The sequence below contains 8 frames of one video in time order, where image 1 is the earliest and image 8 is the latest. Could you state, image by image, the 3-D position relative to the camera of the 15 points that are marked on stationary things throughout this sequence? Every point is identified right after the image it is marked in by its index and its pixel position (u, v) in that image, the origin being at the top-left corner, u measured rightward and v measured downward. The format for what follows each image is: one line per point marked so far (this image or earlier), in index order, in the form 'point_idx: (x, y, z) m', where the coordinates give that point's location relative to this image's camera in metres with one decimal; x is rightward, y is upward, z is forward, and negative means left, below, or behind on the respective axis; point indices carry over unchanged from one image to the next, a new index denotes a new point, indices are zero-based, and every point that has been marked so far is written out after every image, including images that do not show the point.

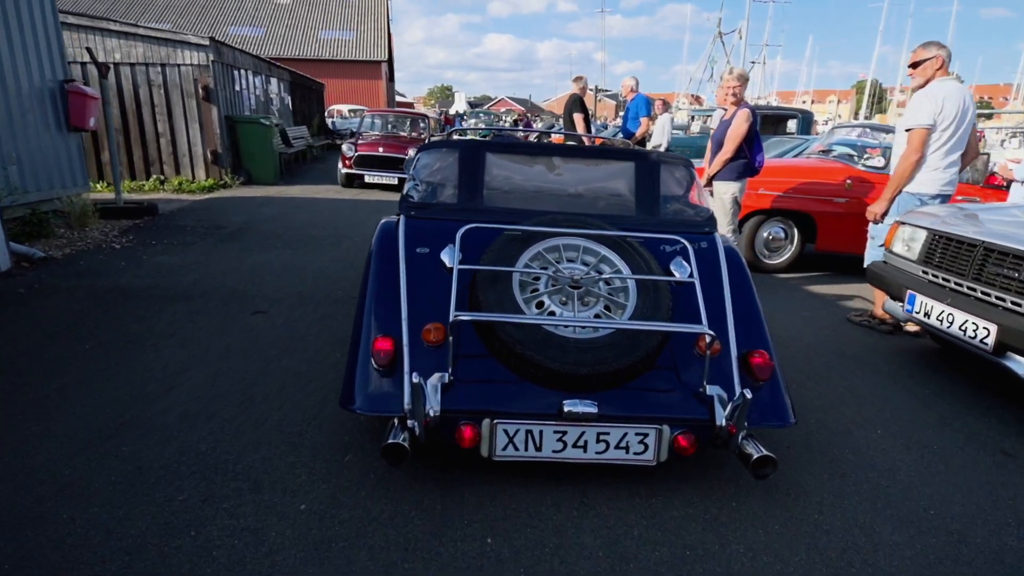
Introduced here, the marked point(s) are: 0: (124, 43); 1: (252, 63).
0: (-7.3, +4.7, +9.9) m
1: (-7.0, +6.1, +13.8) m
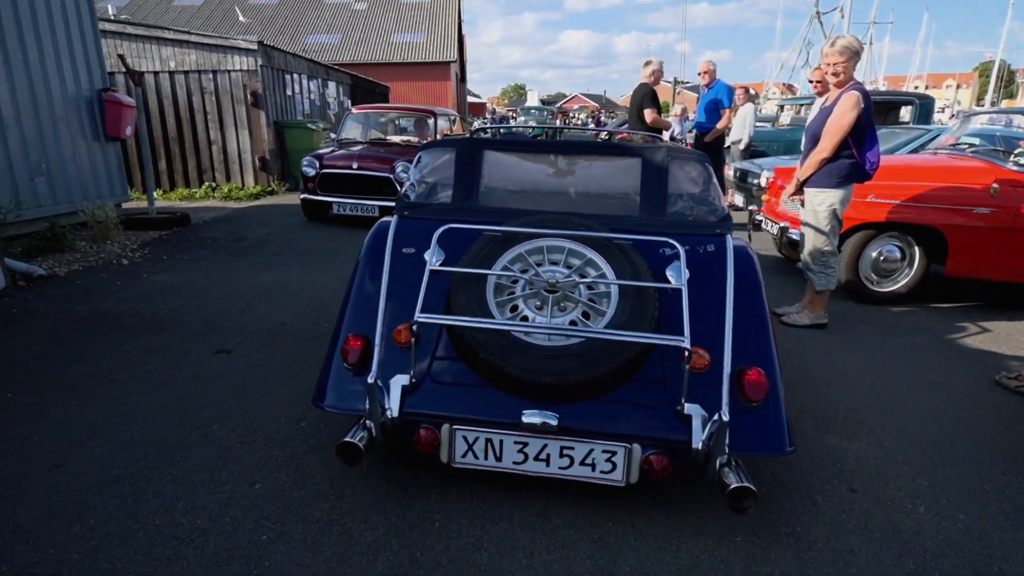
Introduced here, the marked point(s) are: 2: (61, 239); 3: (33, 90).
0: (-6.5, +4.4, +9.6) m
1: (-5.6, +5.8, +13.4) m
2: (-4.8, +0.5, +5.6) m
3: (-5.2, +2.3, +5.8) m
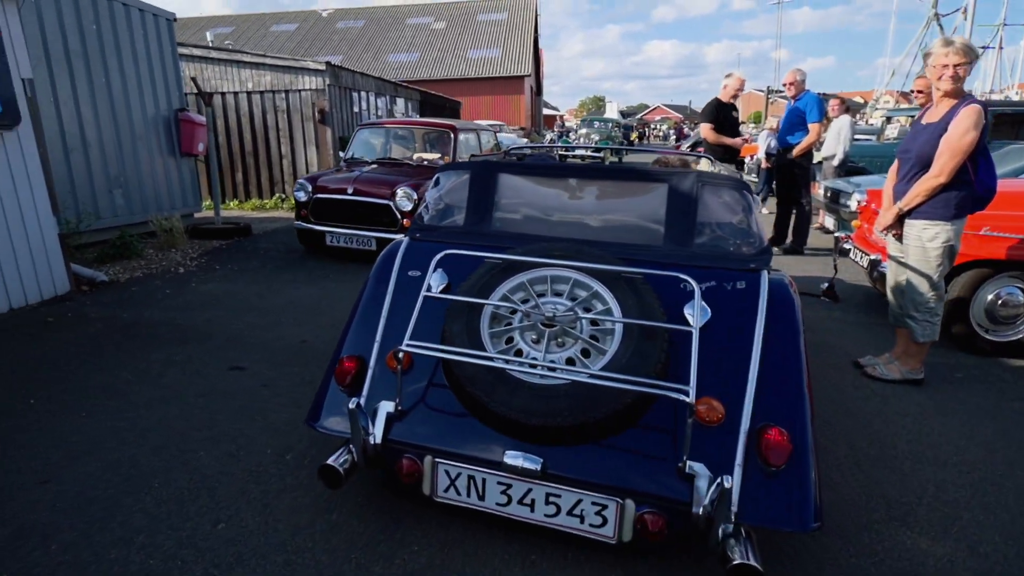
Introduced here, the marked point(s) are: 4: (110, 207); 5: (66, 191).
0: (-5.4, +4.3, +10.1) m
1: (-3.9, +5.5, +13.8) m
2: (-4.5, +0.4, +5.9) m
3: (-4.8, +2.2, +6.1) m
4: (-4.8, +0.9, +6.1) m
5: (-5.0, +1.0, +5.6) m
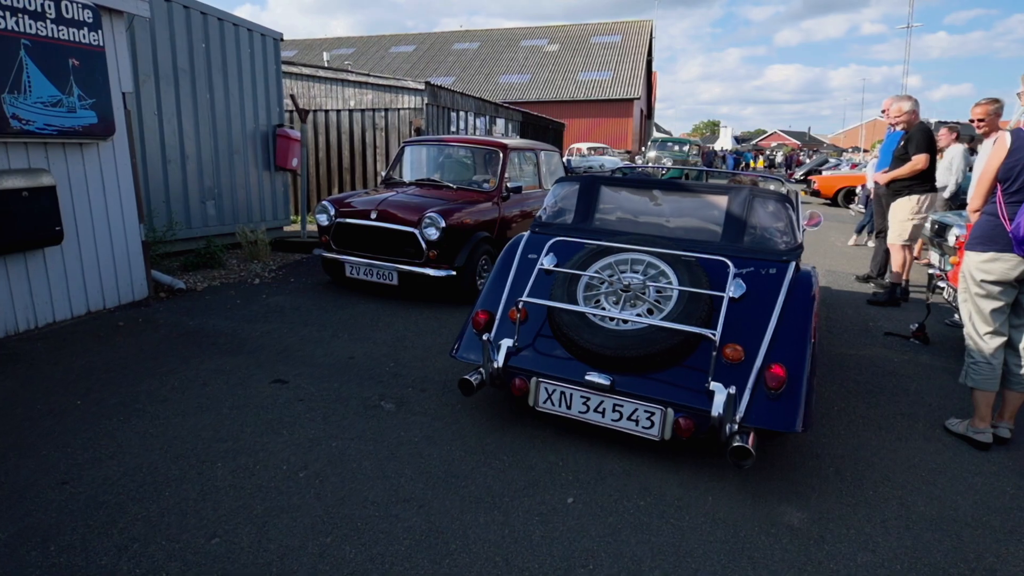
0: (-3.5, +4.2, +10.7) m
1: (-1.2, +5.1, +14.1) m
2: (-3.7, +0.4, +6.3) m
3: (-3.8, +2.2, +6.6) m
4: (-4.0, +0.9, +6.6) m
5: (-4.2, +1.0, +6.1) m
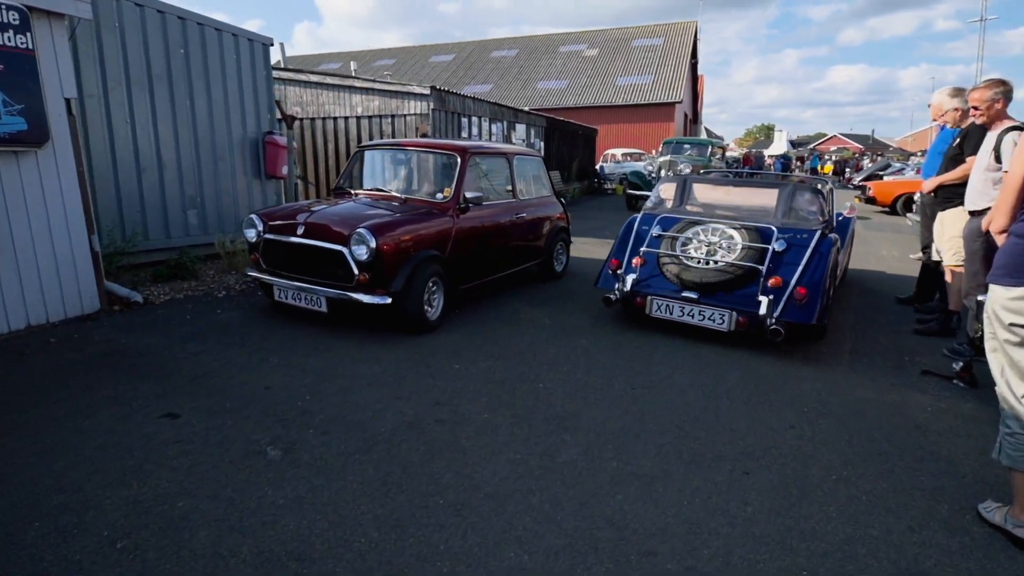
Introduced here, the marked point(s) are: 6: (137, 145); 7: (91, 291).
0: (-3.2, +4.0, +10.5) m
1: (-0.6, +4.8, +13.6) m
2: (-3.9, +0.3, +6.1) m
3: (-4.0, +2.0, +6.4) m
4: (-4.2, +0.8, +6.4) m
5: (-4.4, +0.9, +5.9) m
6: (-4.3, +1.7, +5.9) m
7: (-4.0, 0.0, +4.9) m
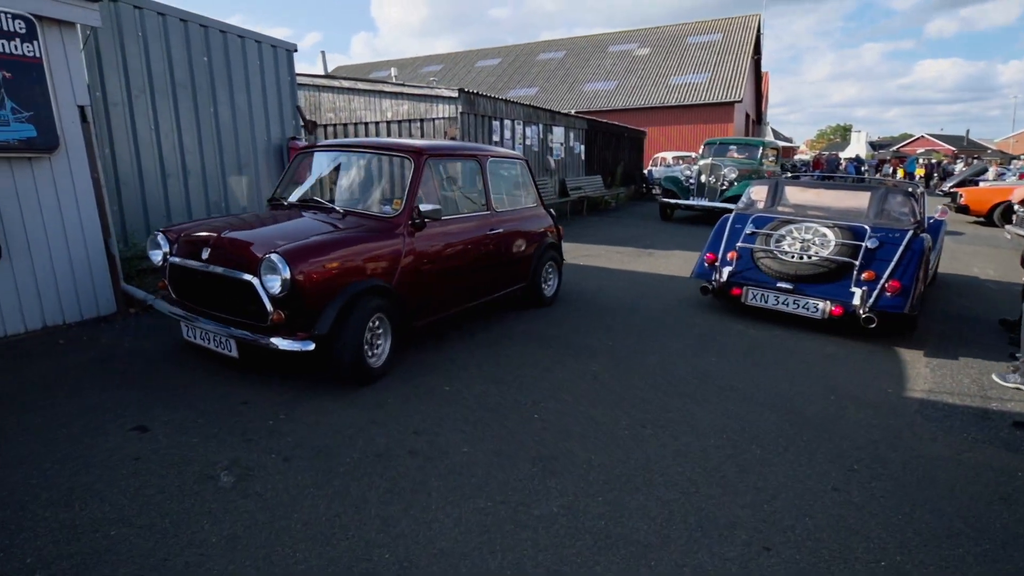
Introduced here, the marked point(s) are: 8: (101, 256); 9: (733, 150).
0: (-2.4, +3.8, +10.4) m
1: (+0.5, +4.6, +13.3) m
2: (-3.7, +0.2, +6.1) m
3: (-3.7, +2.0, +6.4) m
4: (-3.9, +0.7, +6.4) m
5: (-4.2, +0.9, +6.0) m
6: (-4.1, +1.6, +5.9) m
7: (-3.9, -0.1, +4.9) m
8: (-3.9, +0.3, +4.8) m
9: (+6.4, +4.2, +15.1) m
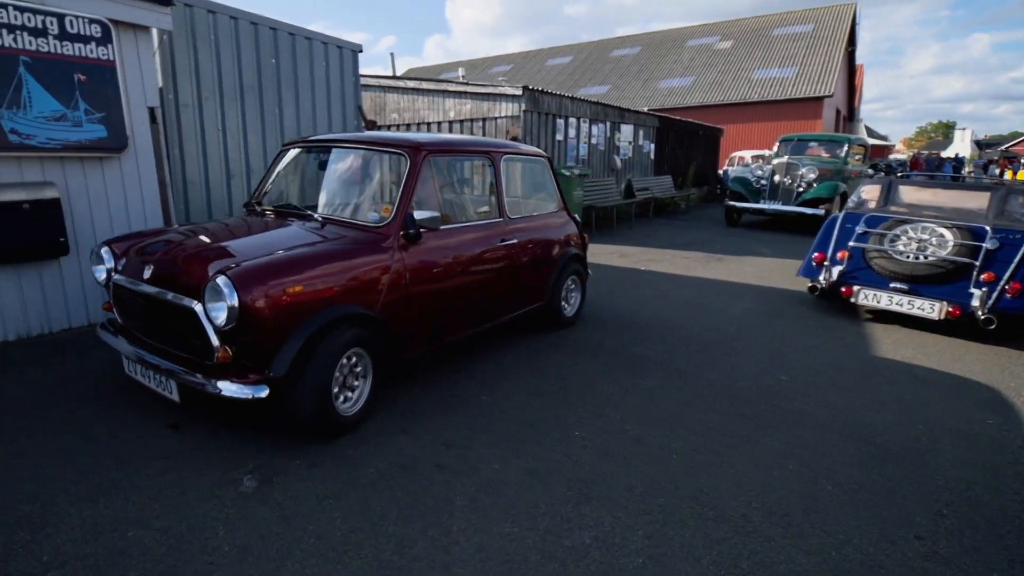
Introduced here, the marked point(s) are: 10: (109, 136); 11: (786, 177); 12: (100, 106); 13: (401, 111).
0: (-1.1, +3.9, +10.5) m
1: (+2.2, +4.5, +12.9) m
2: (-3.0, +0.3, +6.3) m
3: (-2.9, +2.0, +6.6) m
4: (-3.2, +0.8, +6.6) m
5: (-3.5, +1.0, +6.3) m
6: (-3.4, +1.7, +6.2) m
7: (-3.4, 0.0, +5.1) m
8: (-3.4, +0.4, +5.1) m
9: (+8.3, +3.9, +14.0) m
10: (-3.5, +1.4, +4.5) m
11: (+6.9, +2.7, +12.8) m
12: (-3.5, +1.6, +4.4) m
13: (-2.4, +3.8, +11.0) m
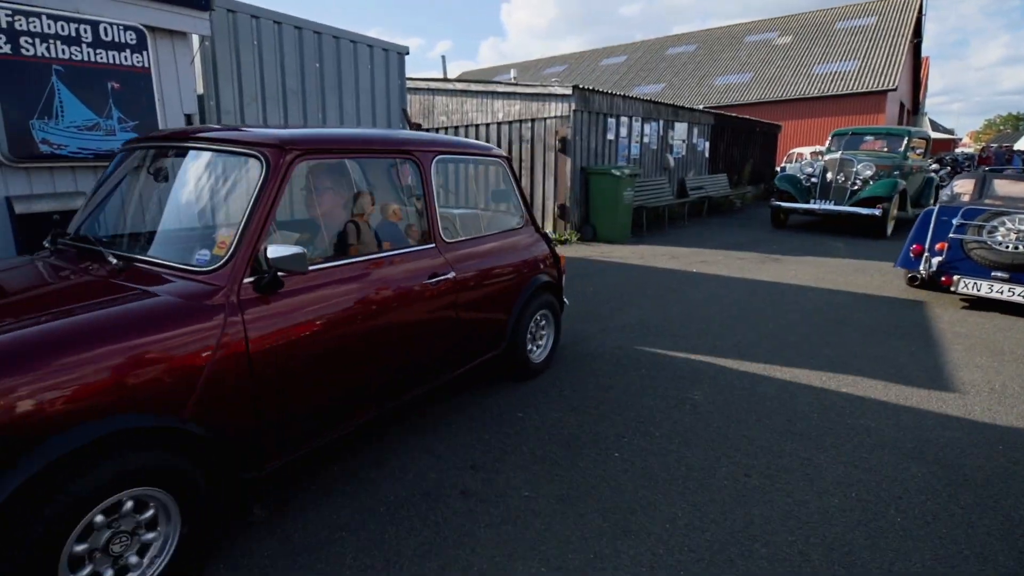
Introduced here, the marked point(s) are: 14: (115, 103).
0: (-0.2, +3.8, +10.3) m
1: (+3.3, +4.3, +12.4) m
2: (-2.5, +0.2, +6.3) m
3: (-2.3, +2.0, +6.6) m
4: (-2.7, +0.8, +6.7) m
5: (-3.0, +0.9, +6.3) m
6: (-2.9, +1.7, +6.2) m
7: (-3.0, 0.0, +5.2) m
8: (-3.0, +0.3, +5.1) m
9: (+9.5, +3.6, +12.9) m
10: (-3.1, +1.3, +4.5) m
11: (+8.0, +2.5, +11.8) m
12: (-3.1, +1.5, +4.4) m
13: (-1.4, +3.8, +10.9) m
14: (-3.2, +1.6, +4.3) m
